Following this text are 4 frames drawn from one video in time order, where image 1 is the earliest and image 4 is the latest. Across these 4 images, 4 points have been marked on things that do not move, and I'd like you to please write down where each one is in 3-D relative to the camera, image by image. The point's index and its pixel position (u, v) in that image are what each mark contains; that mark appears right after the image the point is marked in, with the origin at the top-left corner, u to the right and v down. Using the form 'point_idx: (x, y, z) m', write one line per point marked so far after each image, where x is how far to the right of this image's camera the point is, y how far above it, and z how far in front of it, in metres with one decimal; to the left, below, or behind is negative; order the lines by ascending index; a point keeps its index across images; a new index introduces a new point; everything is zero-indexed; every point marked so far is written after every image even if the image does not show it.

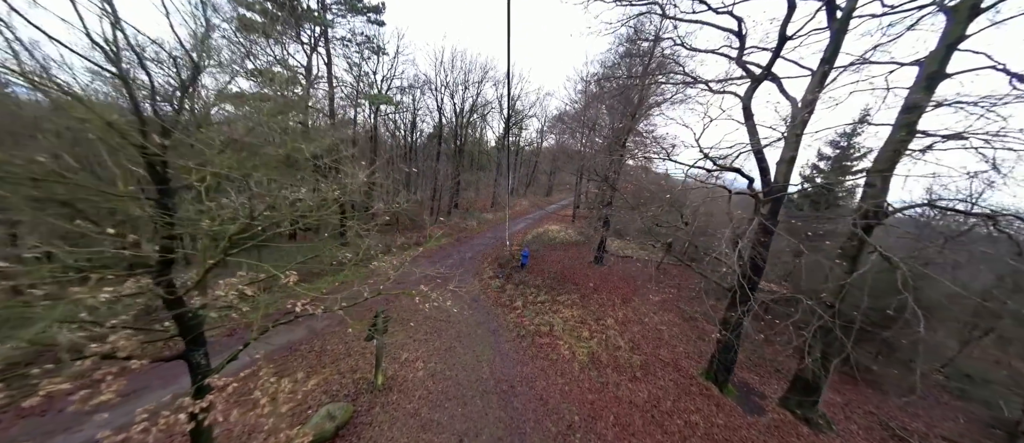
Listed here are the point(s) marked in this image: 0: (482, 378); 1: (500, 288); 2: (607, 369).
0: (-0.7, -3.6, +6.2) m
1: (-0.5, -2.8, +11.3) m
2: (+2.4, -3.8, +6.8) m
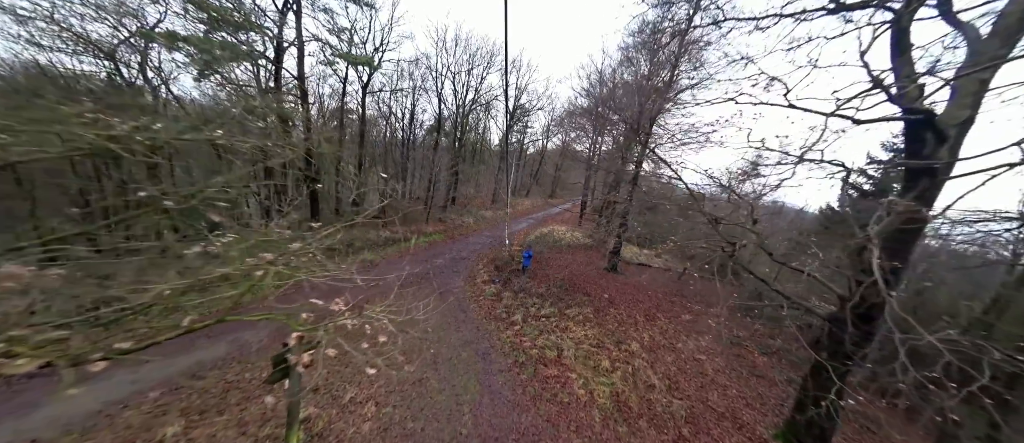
0: (-0.8, -3.3, +4.2) m
1: (-0.6, -2.6, +9.3) m
2: (+2.3, -3.6, +4.8) m
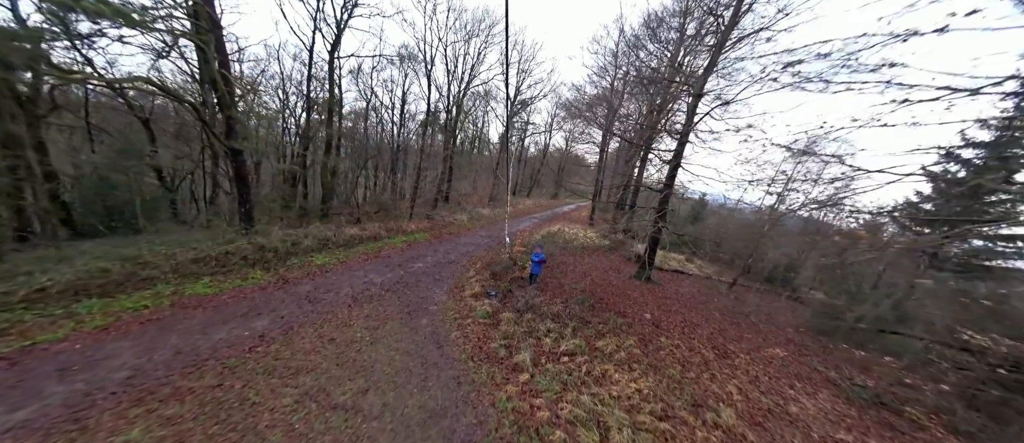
0: (-0.7, -3.0, +1.2) m
1: (-0.5, -2.3, +6.3) m
2: (+2.4, -3.3, +1.9) m
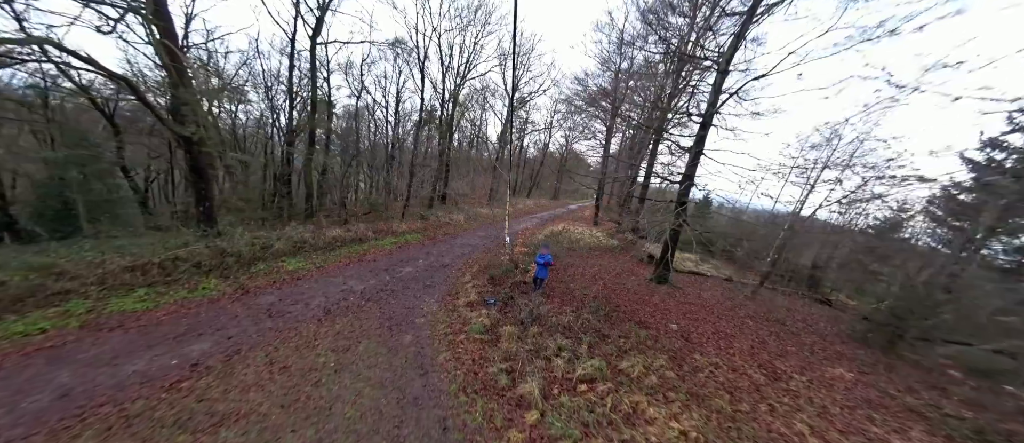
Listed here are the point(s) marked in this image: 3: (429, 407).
0: (-0.7, -2.8, +0.1) m
1: (-0.5, -2.2, +5.3) m
2: (+2.4, -3.1, +0.8) m
3: (-1.1, -2.4, +3.5) m
